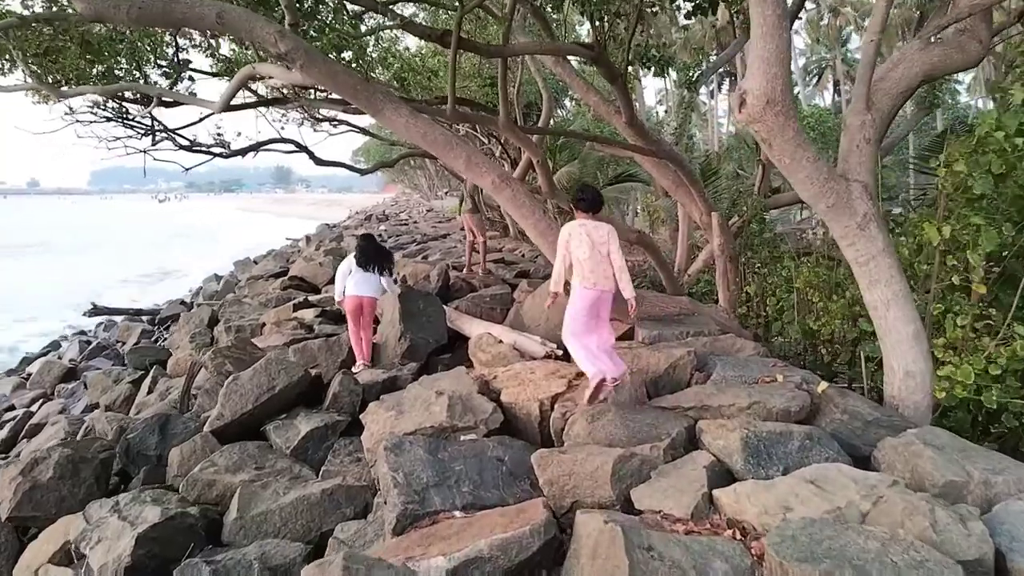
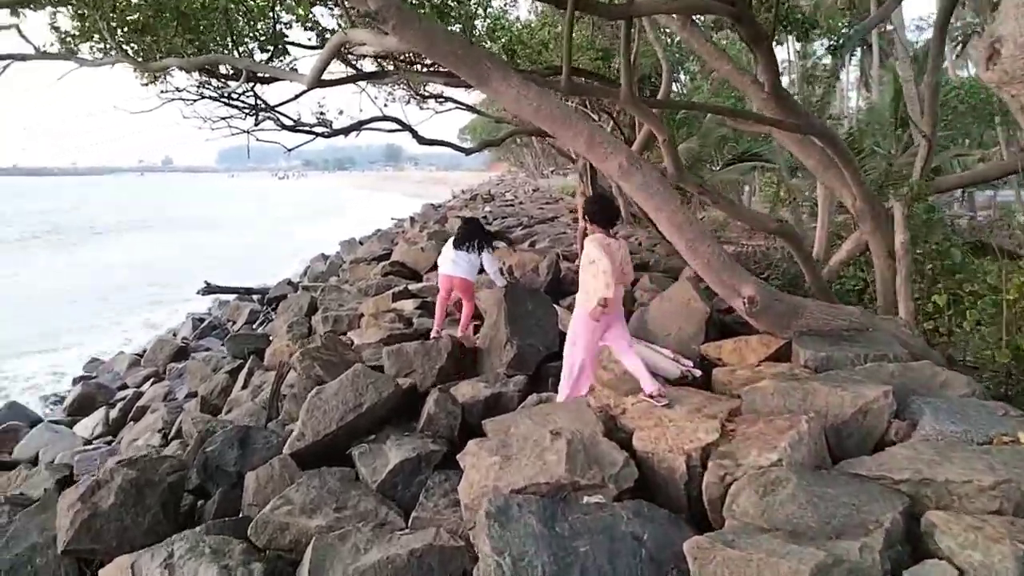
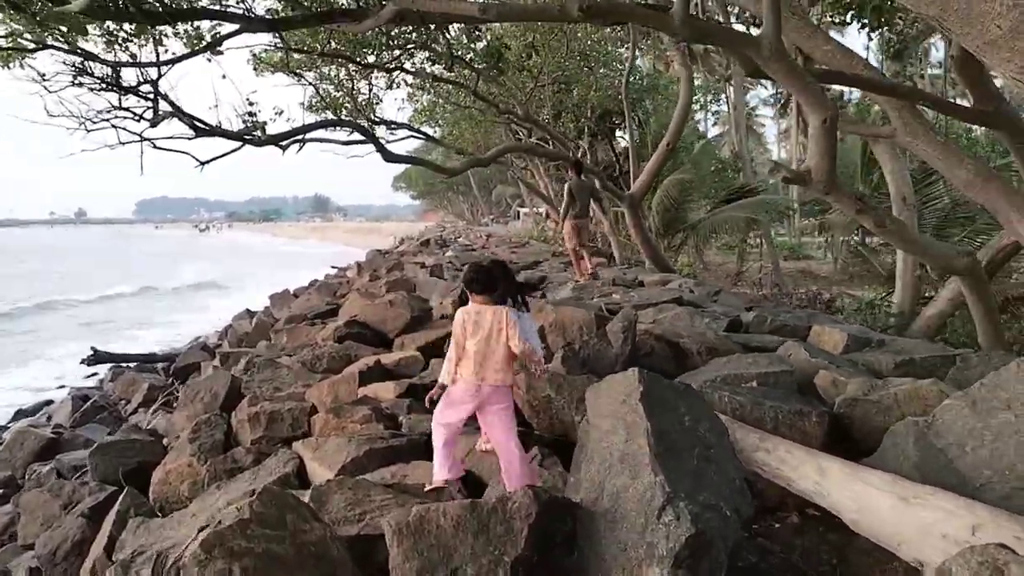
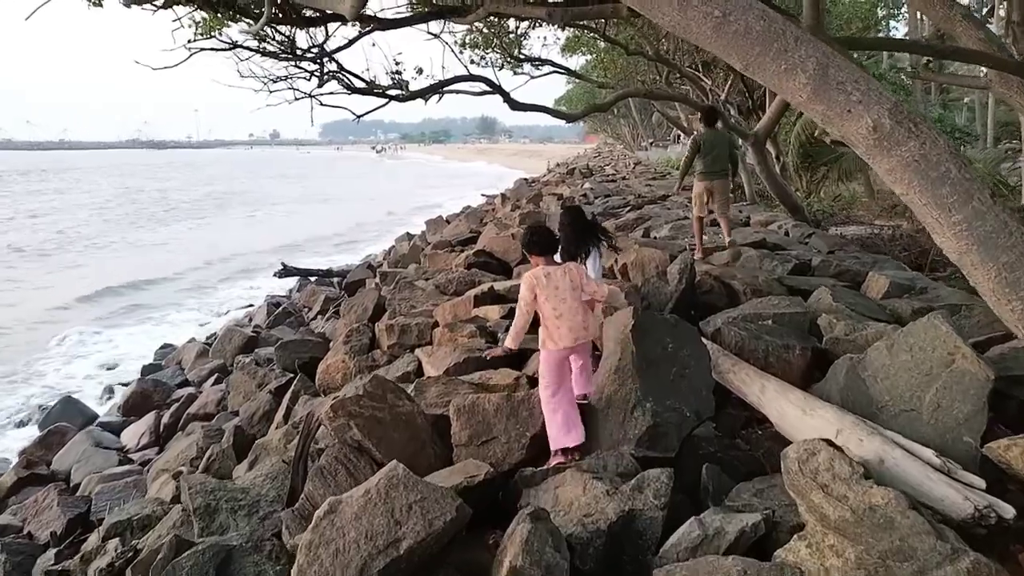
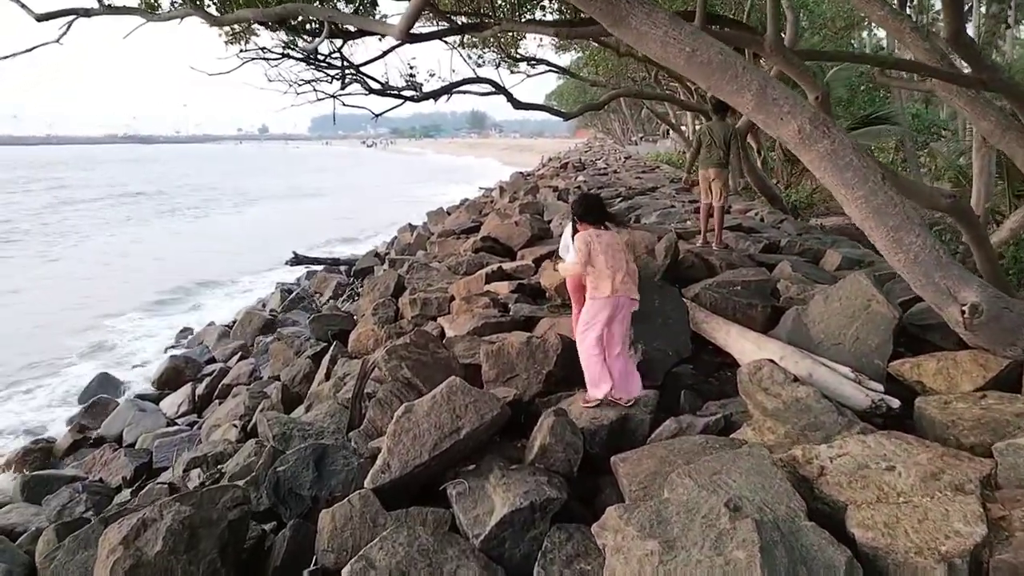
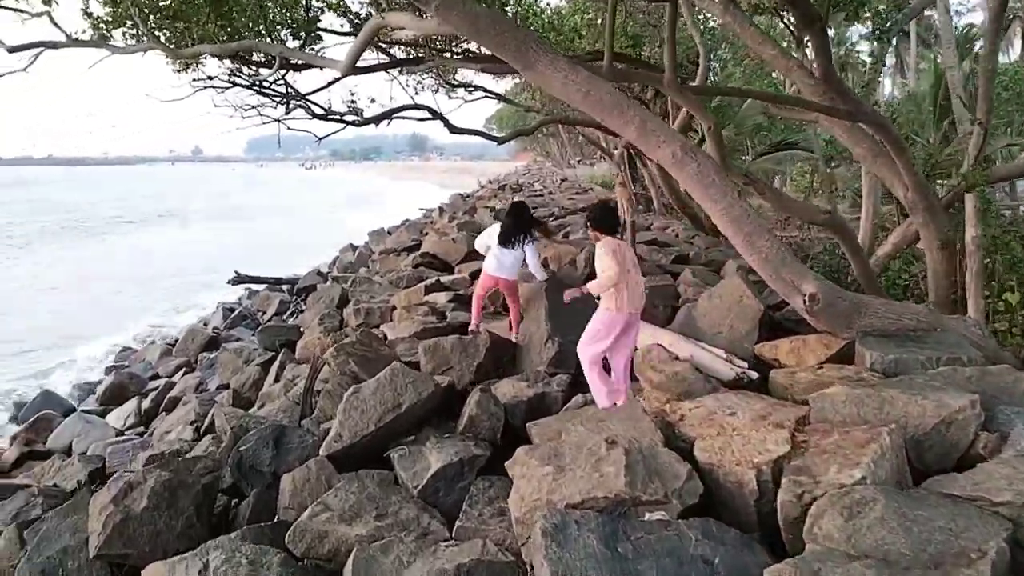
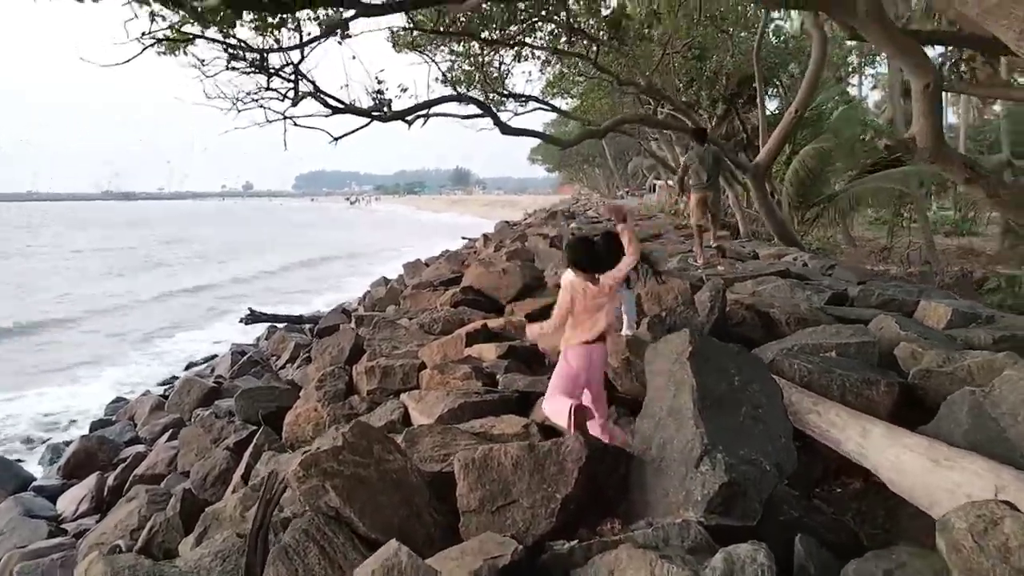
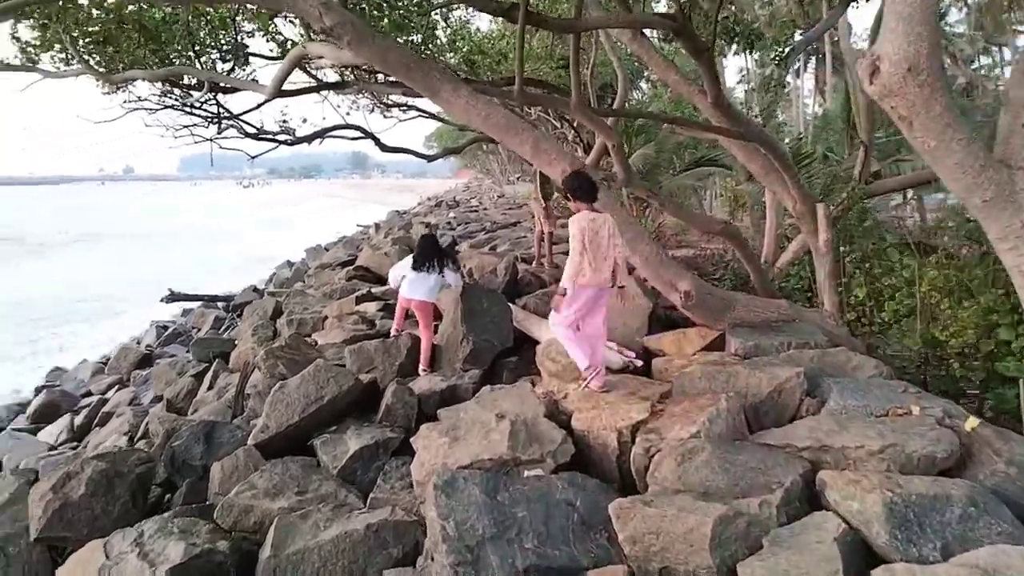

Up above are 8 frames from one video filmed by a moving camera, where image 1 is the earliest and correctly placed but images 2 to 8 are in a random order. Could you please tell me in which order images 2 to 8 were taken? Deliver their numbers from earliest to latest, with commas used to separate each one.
8, 2, 6, 5, 4, 7, 3
